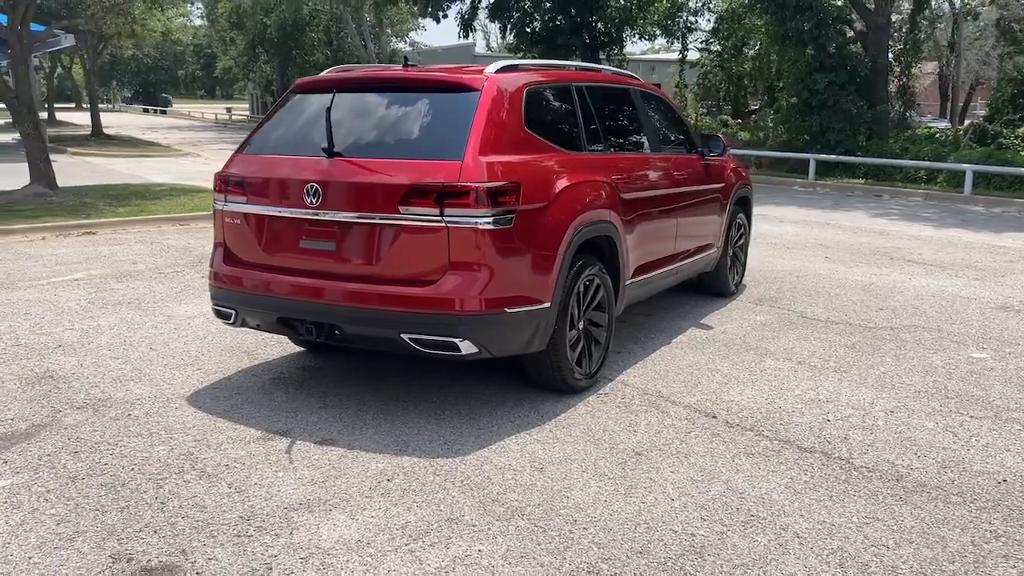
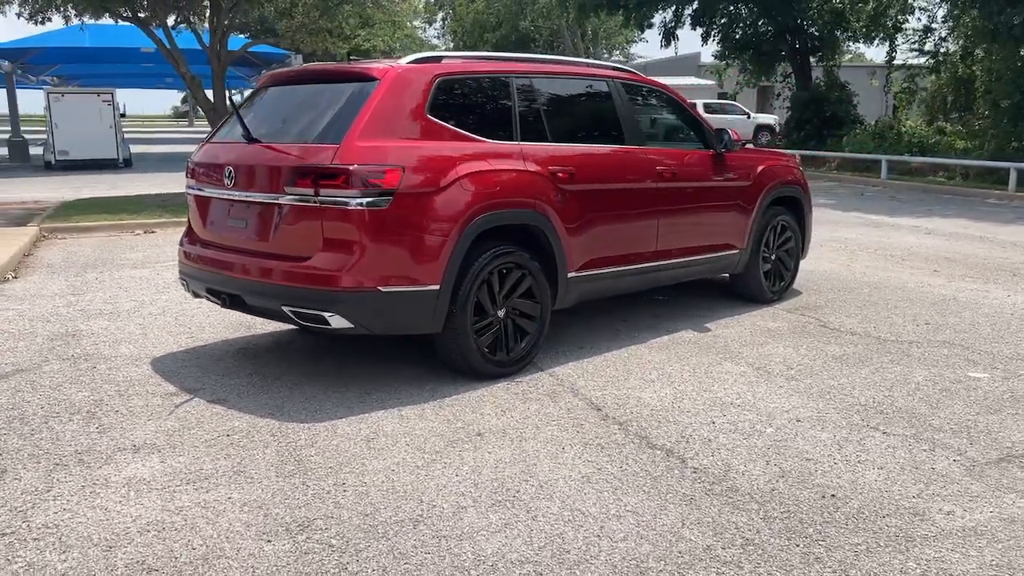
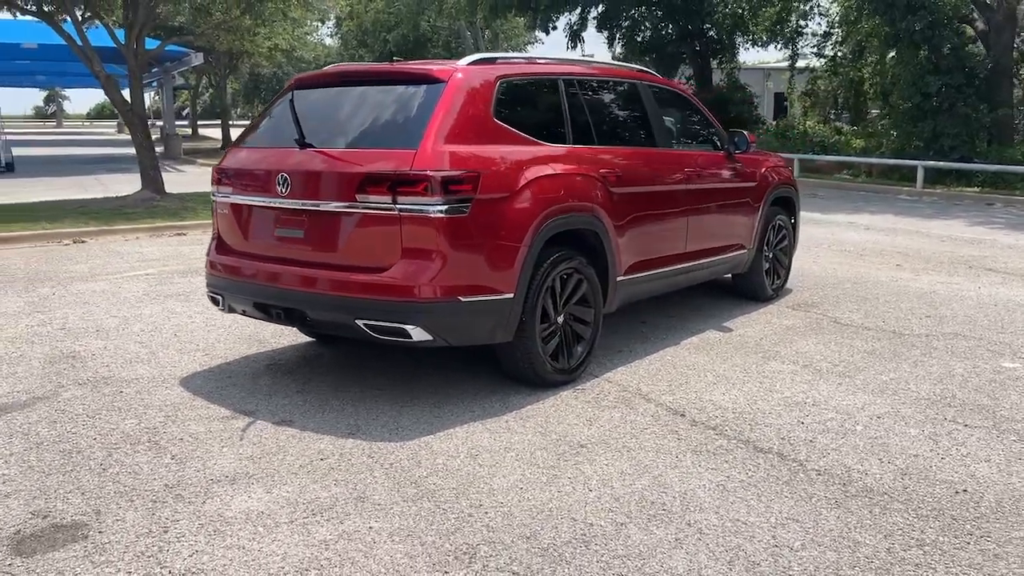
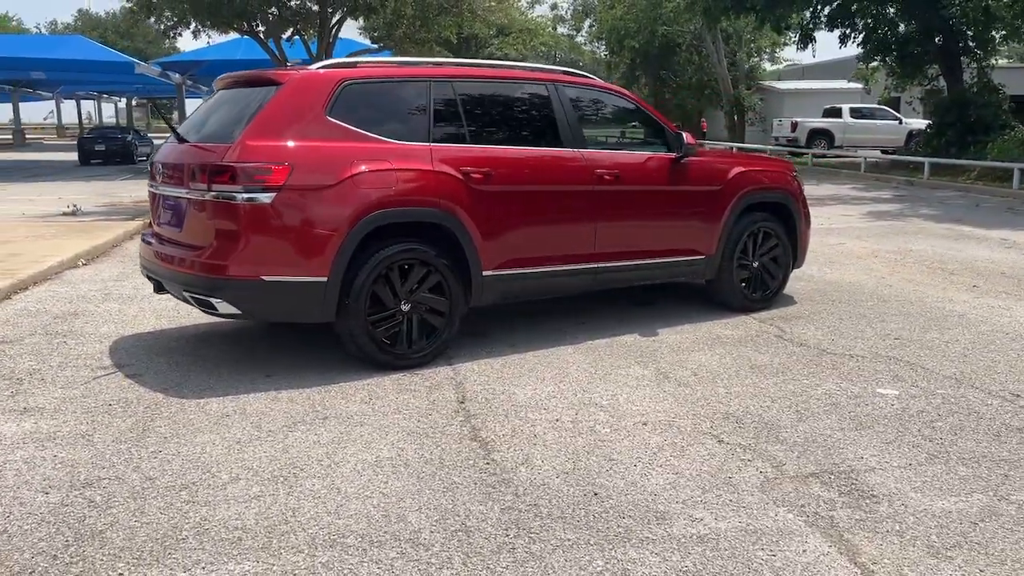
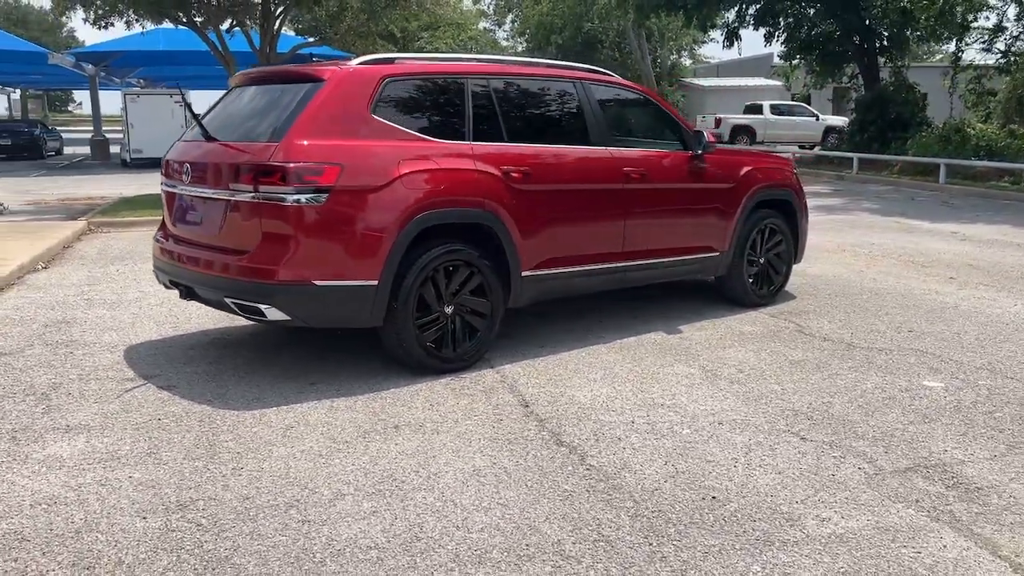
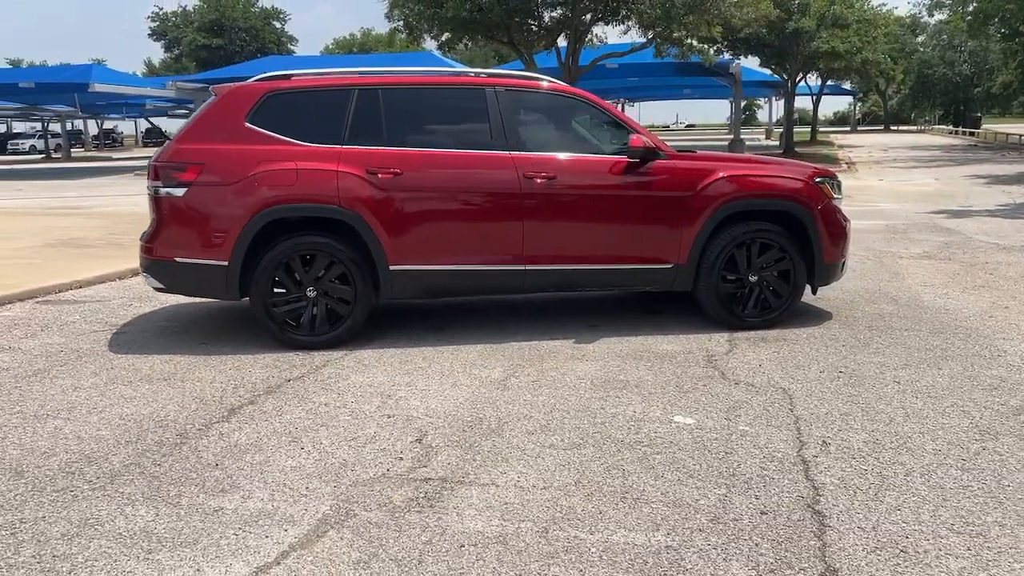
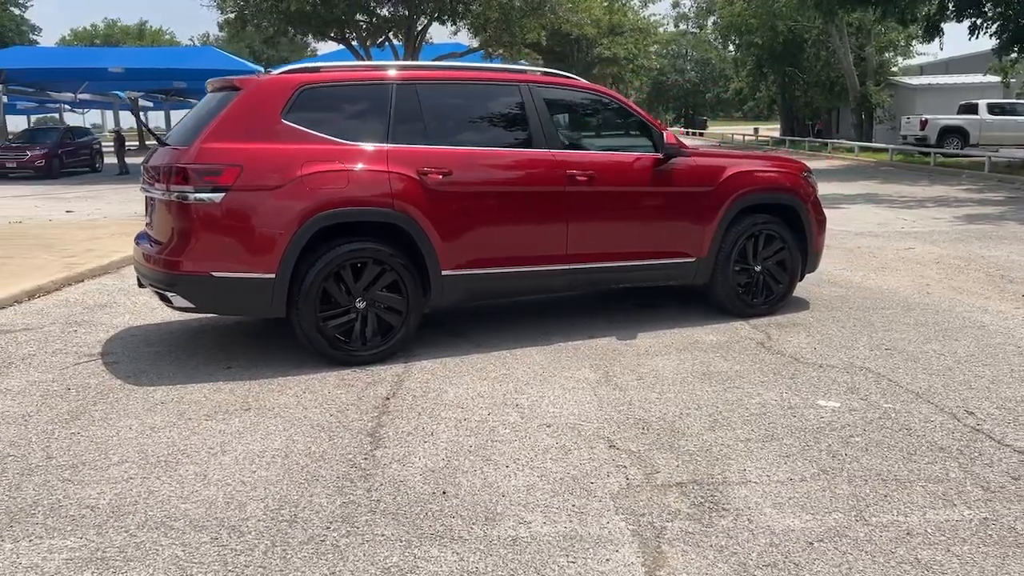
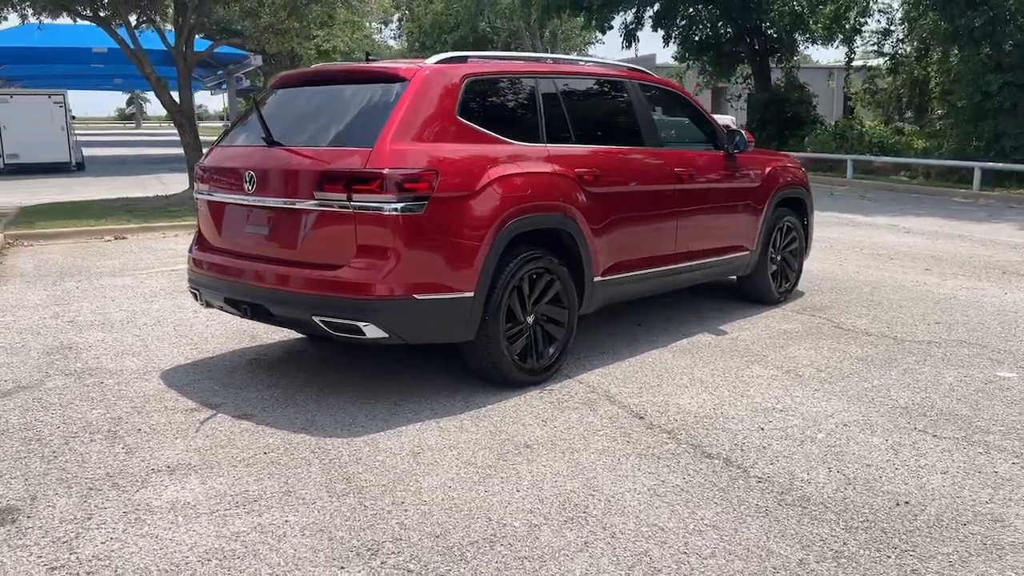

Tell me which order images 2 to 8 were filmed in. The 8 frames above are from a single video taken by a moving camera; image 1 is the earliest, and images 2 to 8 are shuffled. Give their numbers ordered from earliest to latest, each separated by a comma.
3, 8, 2, 5, 4, 7, 6
